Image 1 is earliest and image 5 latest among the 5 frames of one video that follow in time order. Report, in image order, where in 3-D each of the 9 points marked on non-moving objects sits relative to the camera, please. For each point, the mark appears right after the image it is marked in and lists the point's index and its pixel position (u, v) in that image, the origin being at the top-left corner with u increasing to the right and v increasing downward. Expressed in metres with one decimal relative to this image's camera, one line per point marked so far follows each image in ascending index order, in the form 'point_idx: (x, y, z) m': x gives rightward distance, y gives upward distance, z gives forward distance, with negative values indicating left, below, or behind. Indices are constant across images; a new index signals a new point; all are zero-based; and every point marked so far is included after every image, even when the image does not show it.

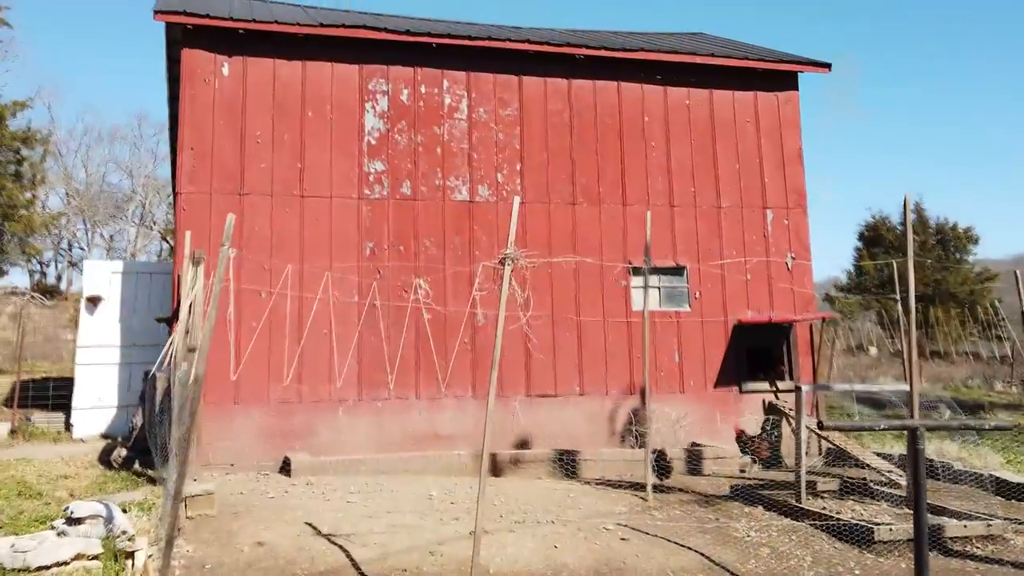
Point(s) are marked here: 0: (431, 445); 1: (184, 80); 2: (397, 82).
0: (-1.1, -2.1, +9.3) m
1: (-4.2, +2.7, +8.9) m
2: (-1.6, +2.9, +9.7) m
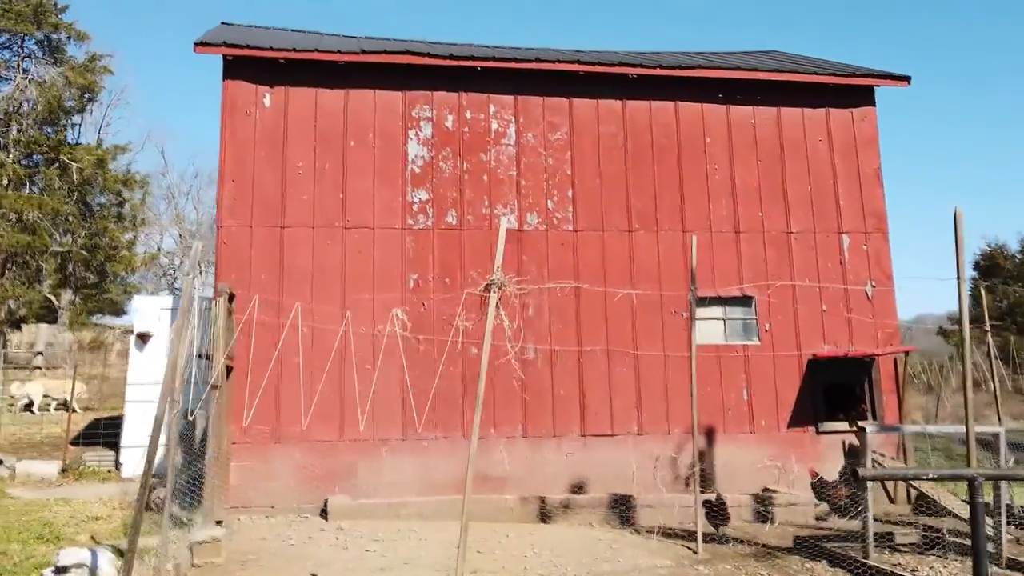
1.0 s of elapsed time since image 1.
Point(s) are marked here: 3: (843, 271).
0: (-0.4, -2.5, +8.7) m
1: (-3.6, +2.2, +8.9) m
2: (-0.9, +2.4, +9.5) m
3: (+4.7, +0.2, +10.0) m
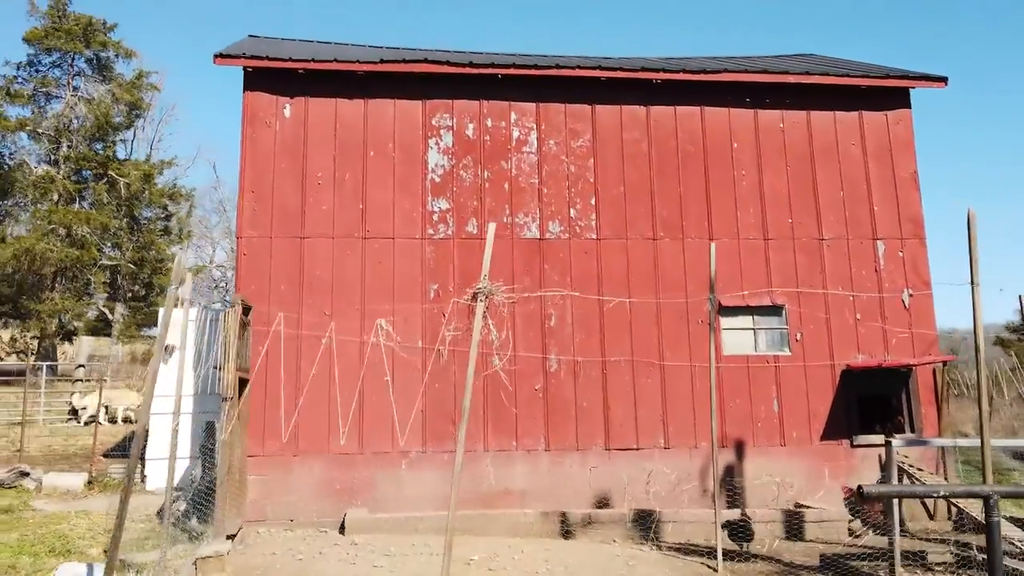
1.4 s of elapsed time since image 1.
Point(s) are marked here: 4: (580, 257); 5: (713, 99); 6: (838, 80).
0: (-0.1, -2.6, +8.5) m
1: (-3.4, +2.1, +8.9) m
2: (-0.7, +2.3, +9.4) m
3: (+5.1, +0.1, +9.7) m
4: (+0.9, +0.4, +9.2) m
5: (+2.8, +2.7, +9.9) m
6: (+4.6, +2.9, +9.8) m
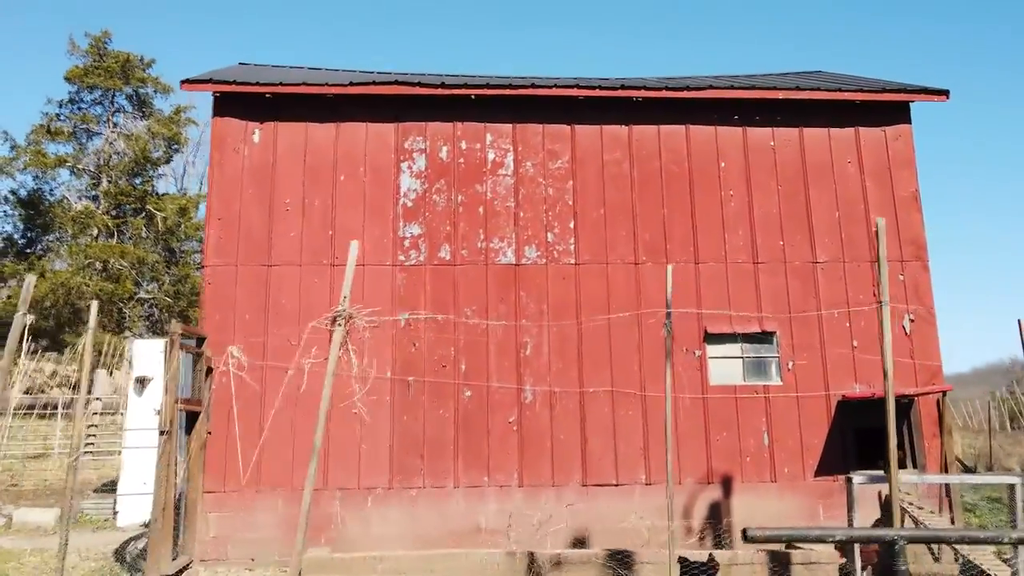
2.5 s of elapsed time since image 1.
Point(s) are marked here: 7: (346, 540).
0: (-0.5, -2.9, +8.1) m
1: (-3.7, +1.7, +8.7) m
2: (-1.0, +1.9, +9.1) m
3: (+4.7, -0.2, +9.1) m
4: (+0.6, +0.1, +8.9) m
5: (+2.5, +2.3, +9.5) m
6: (+4.3, +2.6, +9.4) m
7: (-1.9, -2.9, +8.0) m
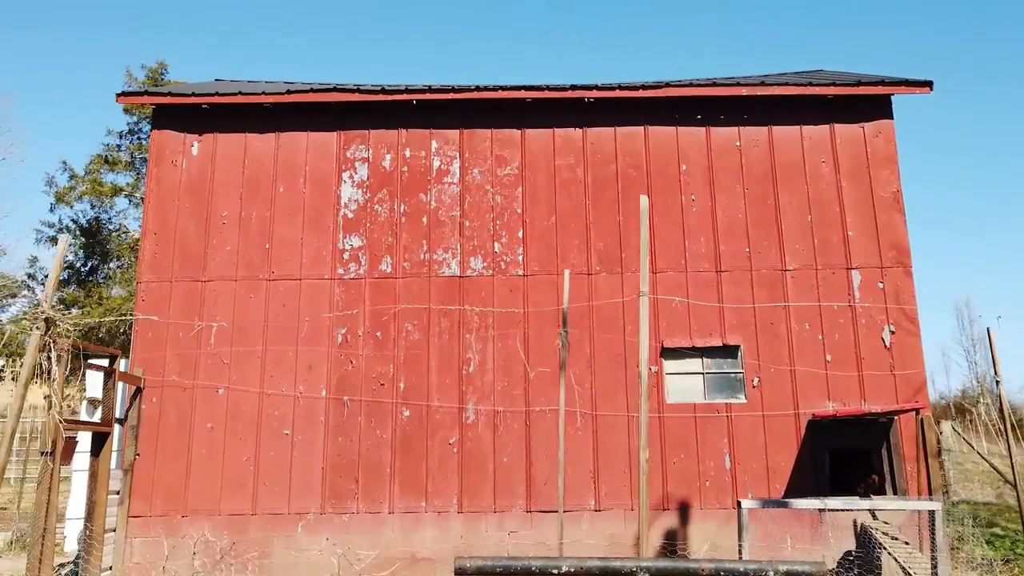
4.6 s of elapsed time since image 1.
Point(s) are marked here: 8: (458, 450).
0: (-1.1, -3.1, +7.7) m
1: (-4.4, +1.5, +8.5) m
2: (-1.7, +1.8, +8.8) m
3: (+4.1, -0.3, +8.4) m
4: (-0.1, -0.1, +8.4) m
5: (+1.9, +2.2, +9.0) m
6: (+3.6, +2.5, +8.7) m
7: (-2.6, -3.0, +7.6) m
8: (-0.6, -1.8, +8.0) m
